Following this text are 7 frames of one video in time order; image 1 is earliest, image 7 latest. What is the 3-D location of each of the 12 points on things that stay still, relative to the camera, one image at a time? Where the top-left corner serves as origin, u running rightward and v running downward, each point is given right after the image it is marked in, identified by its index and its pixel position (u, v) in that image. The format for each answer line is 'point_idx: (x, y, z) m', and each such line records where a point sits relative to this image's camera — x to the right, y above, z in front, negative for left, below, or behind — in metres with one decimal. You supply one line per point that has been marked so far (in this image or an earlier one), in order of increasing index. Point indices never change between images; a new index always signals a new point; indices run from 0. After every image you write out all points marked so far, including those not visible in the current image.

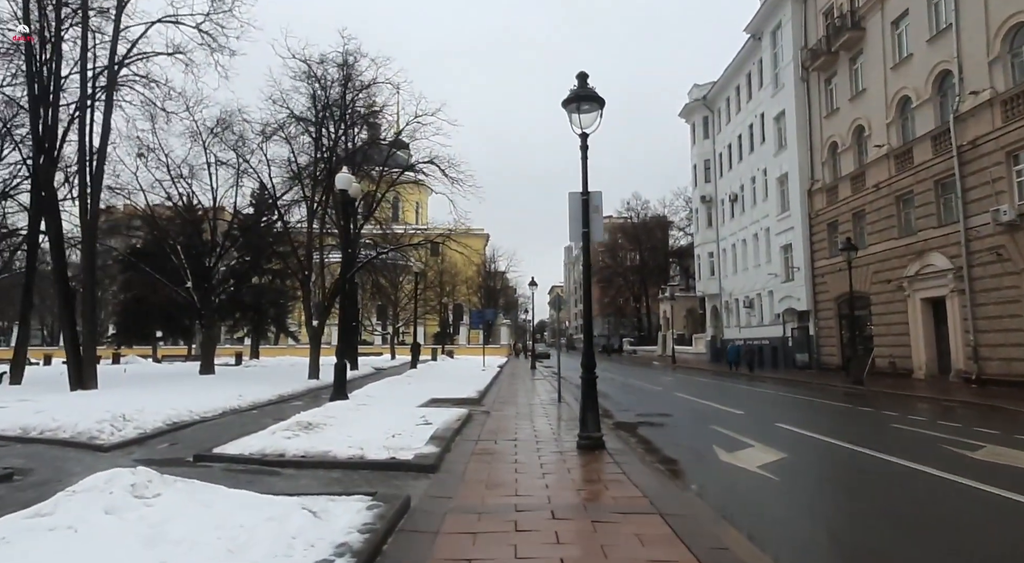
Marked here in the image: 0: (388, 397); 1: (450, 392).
0: (-2.9, -2.7, +14.2) m
1: (-1.7, -2.9, +15.8) m
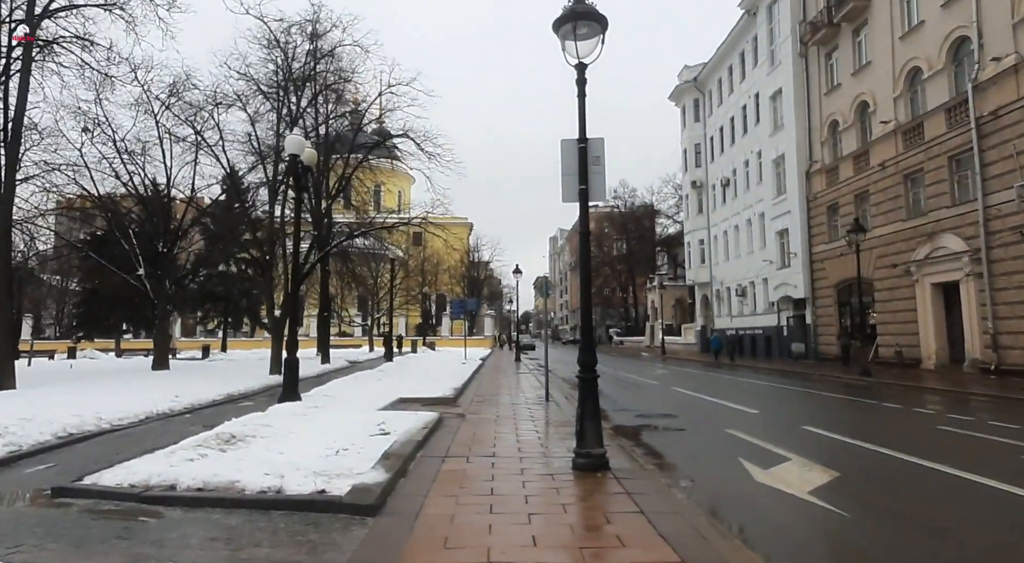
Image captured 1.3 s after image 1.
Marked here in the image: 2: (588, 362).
0: (-3.2, -2.3, +12.2) m
1: (-2.1, -2.5, +13.9) m
2: (+0.8, -0.9, +6.6) m
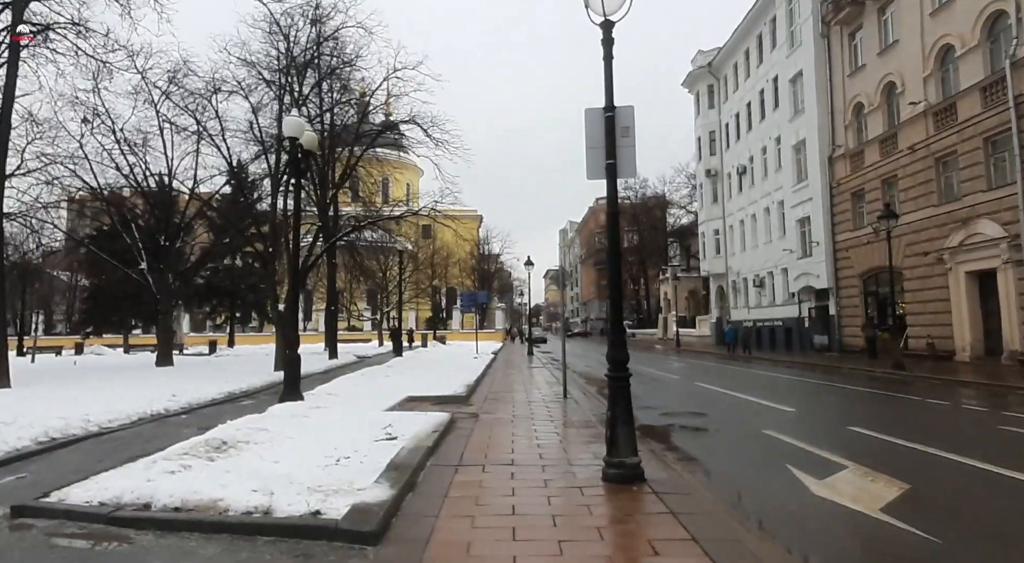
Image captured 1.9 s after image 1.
0: (-2.9, -2.1, +11.5) m
1: (-1.8, -2.3, +13.1) m
2: (+1.0, -0.7, +5.8) m
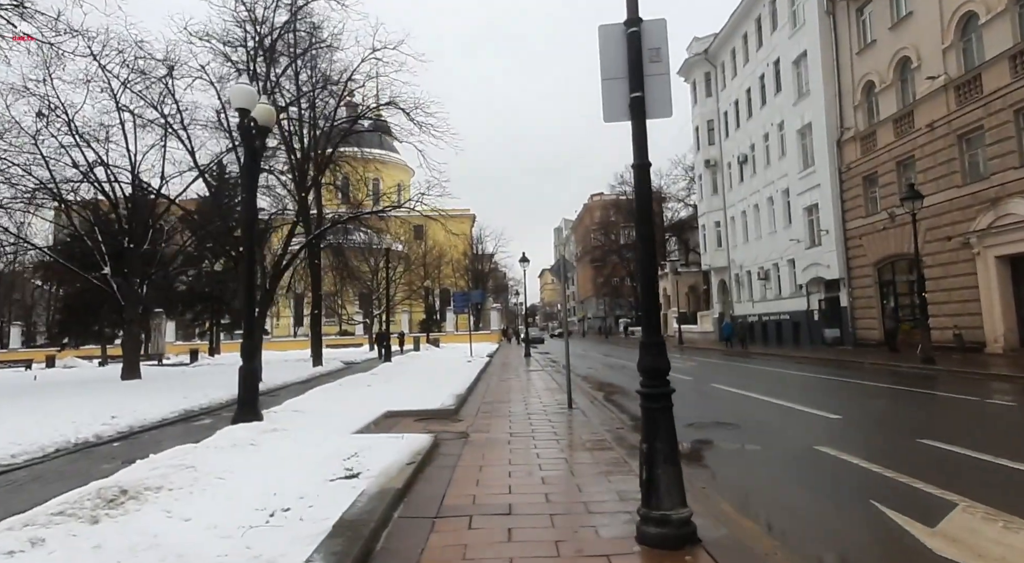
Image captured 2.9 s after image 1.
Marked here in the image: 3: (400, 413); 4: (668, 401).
0: (-3.0, -2.1, +9.8) m
1: (-1.8, -2.2, +11.4) m
2: (+1.0, -0.6, +4.1) m
3: (-1.8, -2.1, +9.9) m
4: (+1.0, -0.8, +4.1) m
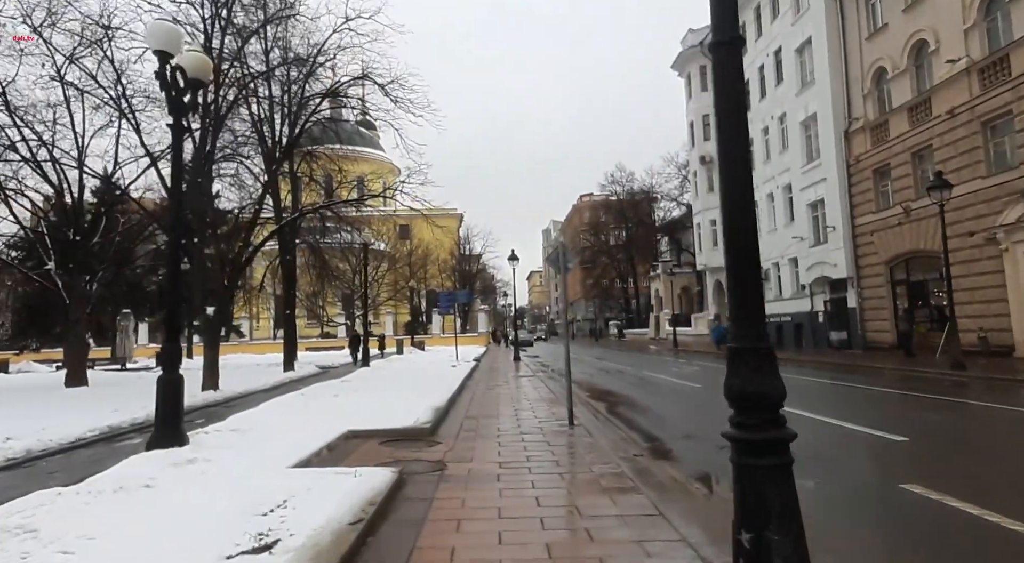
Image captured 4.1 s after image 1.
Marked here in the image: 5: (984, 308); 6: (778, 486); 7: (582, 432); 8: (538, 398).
0: (-3.1, -2.0, +7.9) m
1: (-2.0, -2.1, +9.5) m
2: (+1.0, -0.4, +2.3) m
3: (-1.9, -2.0, +8.0) m
4: (+1.0, -0.6, +2.2) m
5: (+15.0, -0.8, +19.6) m
6: (+1.0, -0.7, +2.2) m
7: (+1.0, -2.1, +8.6) m
8: (+0.6, -2.5, +13.2) m
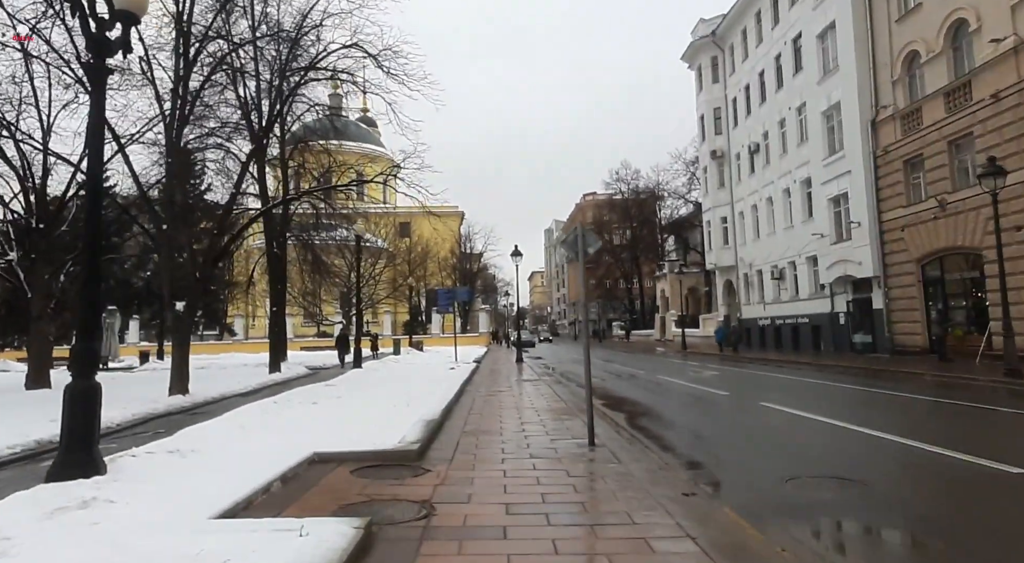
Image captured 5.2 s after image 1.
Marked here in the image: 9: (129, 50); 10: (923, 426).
0: (-3.0, -1.8, +6.2) m
1: (-1.9, -1.9, +7.9) m
2: (+1.0, -0.3, +0.6) m
3: (-1.8, -1.8, +6.4) m
4: (+1.1, -0.5, +0.6) m
5: (+15.1, -0.8, +17.9) m
6: (+1.1, -0.6, +0.6) m
7: (+1.1, -2.0, +6.9) m
8: (+0.7, -2.4, +11.6) m
9: (-4.0, +2.4, +6.5) m
10: (+7.5, -2.6, +11.7) m
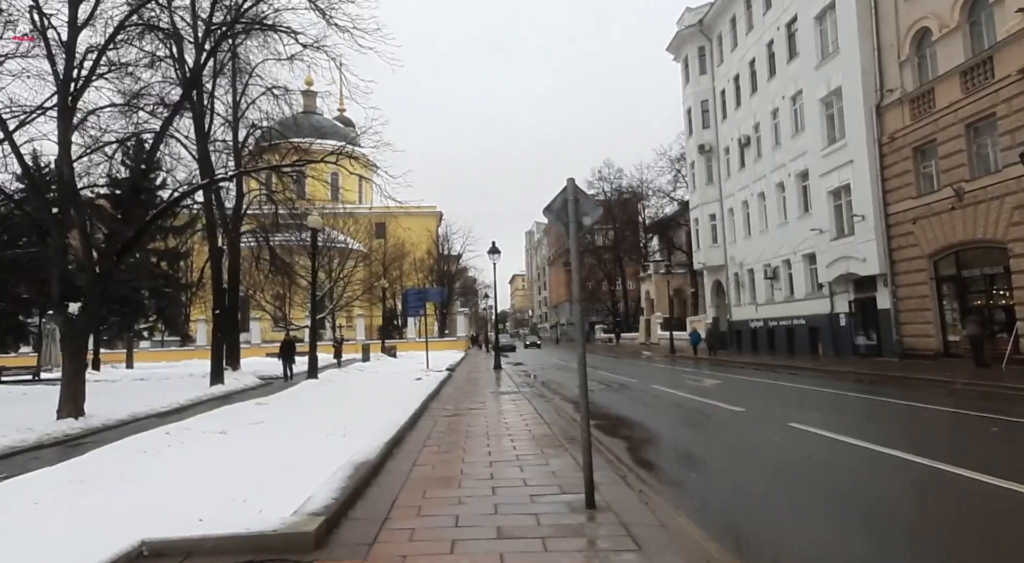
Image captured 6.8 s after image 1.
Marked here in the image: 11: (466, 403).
0: (-3.3, -1.7, +3.7) m
1: (-2.3, -1.8, +5.4) m
2: (+0.9, -0.1, -1.7) m
3: (-2.1, -1.7, +3.9) m
4: (+1.0, -0.3, -1.7) m
5: (+14.4, -0.7, +16.0) m
6: (+0.9, -0.4, -1.8) m
7: (+0.7, -1.8, +4.6) m
8: (+0.2, -2.3, +9.2) m
9: (-4.4, +2.5, +4.0) m
10: (+7.0, -2.5, +9.5) m
11: (-1.1, -2.8, +14.7) m
